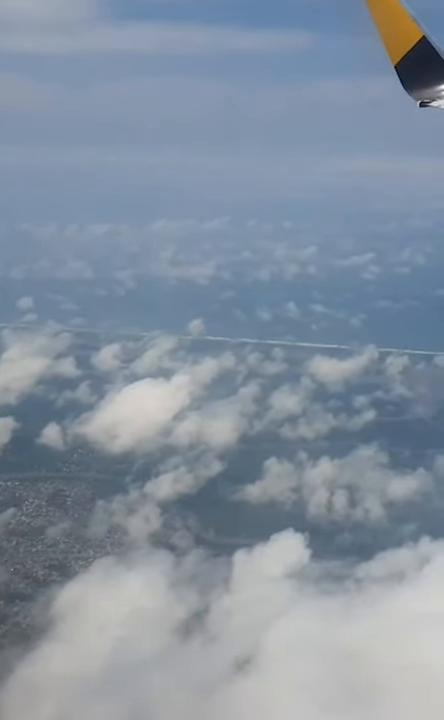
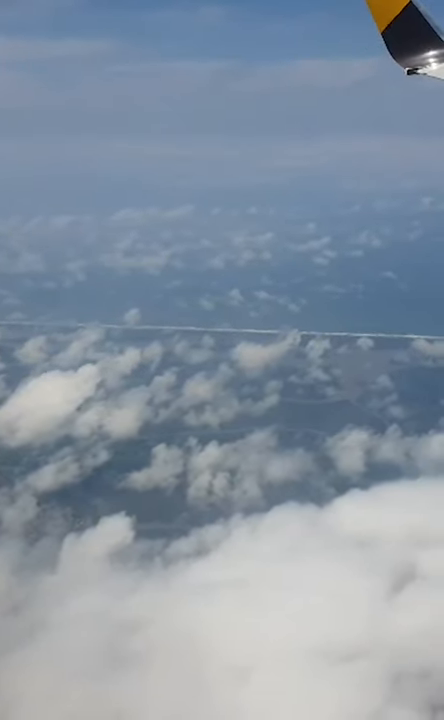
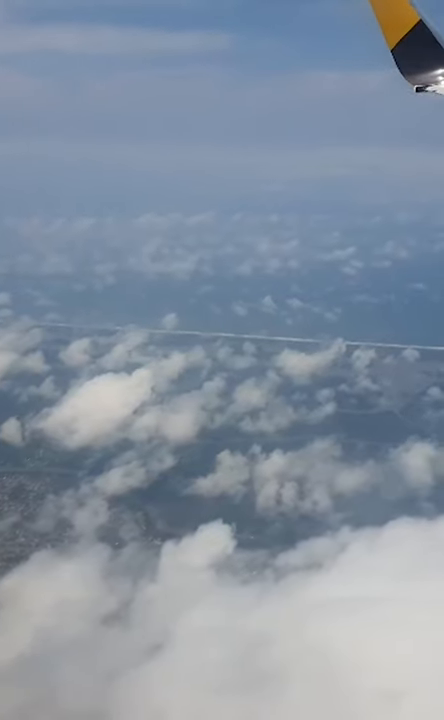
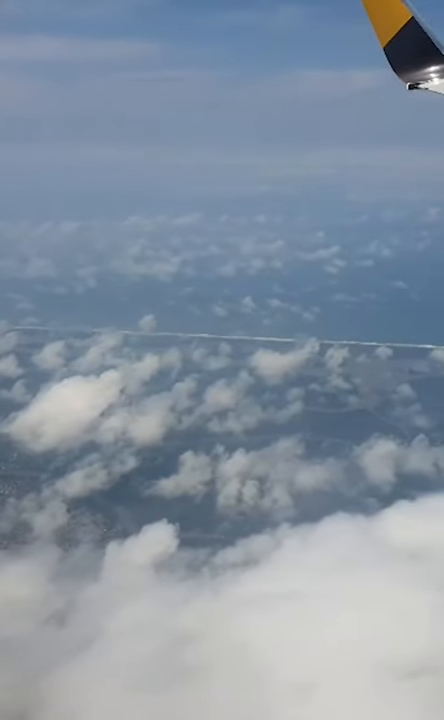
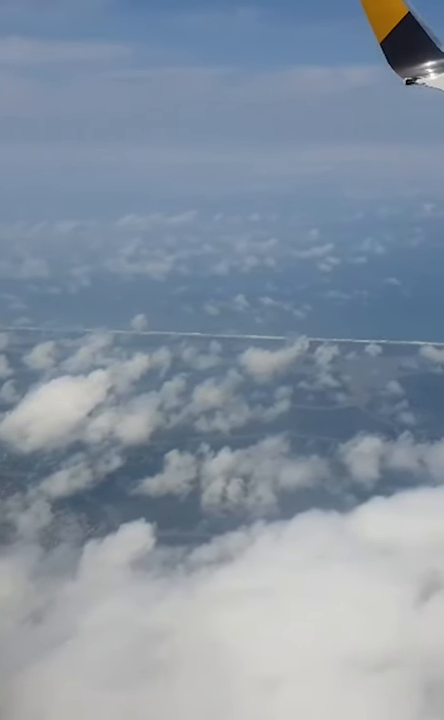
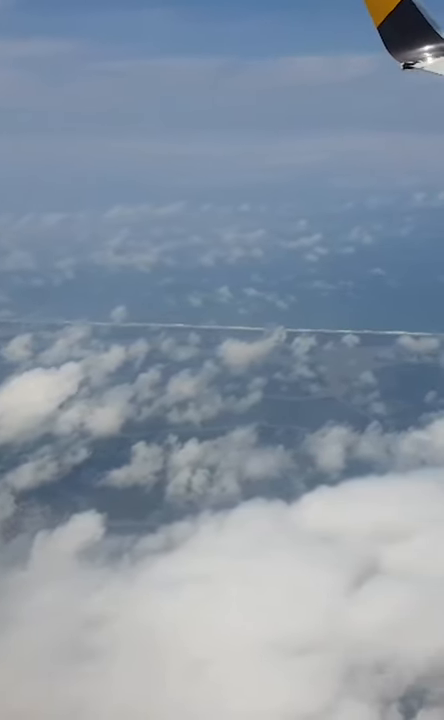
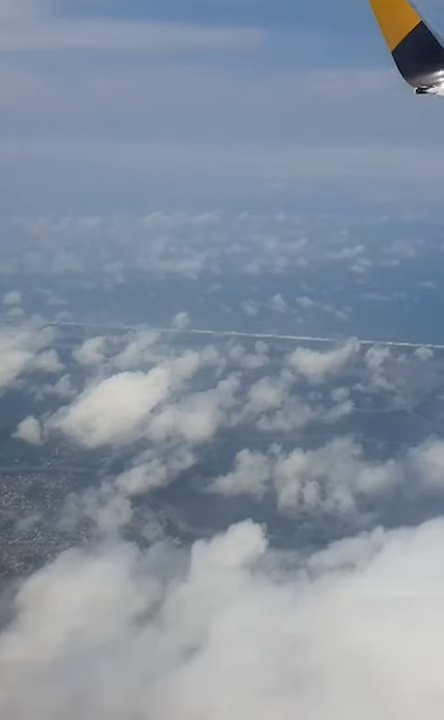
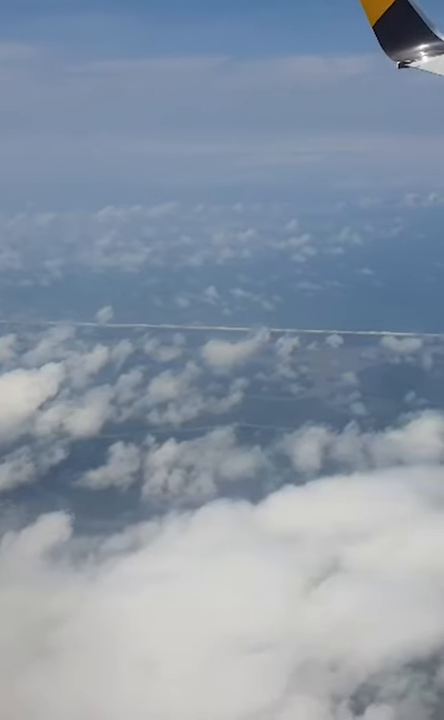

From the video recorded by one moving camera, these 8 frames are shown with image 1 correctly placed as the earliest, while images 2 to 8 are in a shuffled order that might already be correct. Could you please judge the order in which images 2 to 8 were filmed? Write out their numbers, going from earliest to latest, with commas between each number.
7, 3, 4, 5, 2, 6, 8
